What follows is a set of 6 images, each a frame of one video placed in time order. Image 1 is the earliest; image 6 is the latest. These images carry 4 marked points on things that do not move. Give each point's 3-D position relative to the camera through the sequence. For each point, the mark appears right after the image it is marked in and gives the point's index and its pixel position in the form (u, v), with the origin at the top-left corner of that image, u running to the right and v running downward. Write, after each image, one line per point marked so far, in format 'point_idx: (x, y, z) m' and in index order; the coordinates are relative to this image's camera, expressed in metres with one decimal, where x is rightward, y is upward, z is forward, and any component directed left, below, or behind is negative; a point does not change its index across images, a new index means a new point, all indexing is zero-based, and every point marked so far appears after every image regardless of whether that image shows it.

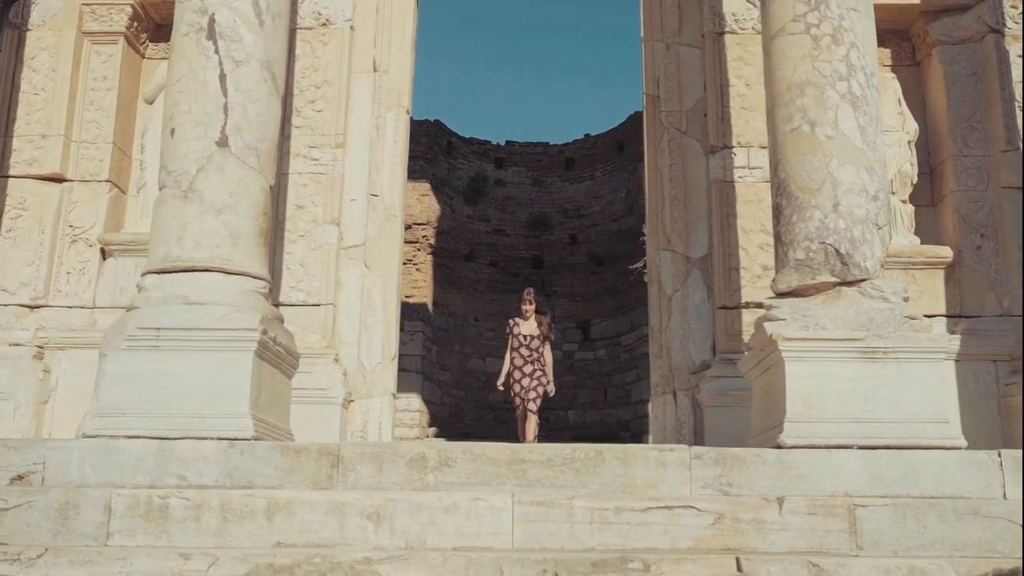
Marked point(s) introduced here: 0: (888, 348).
0: (+1.9, -0.3, +5.1) m
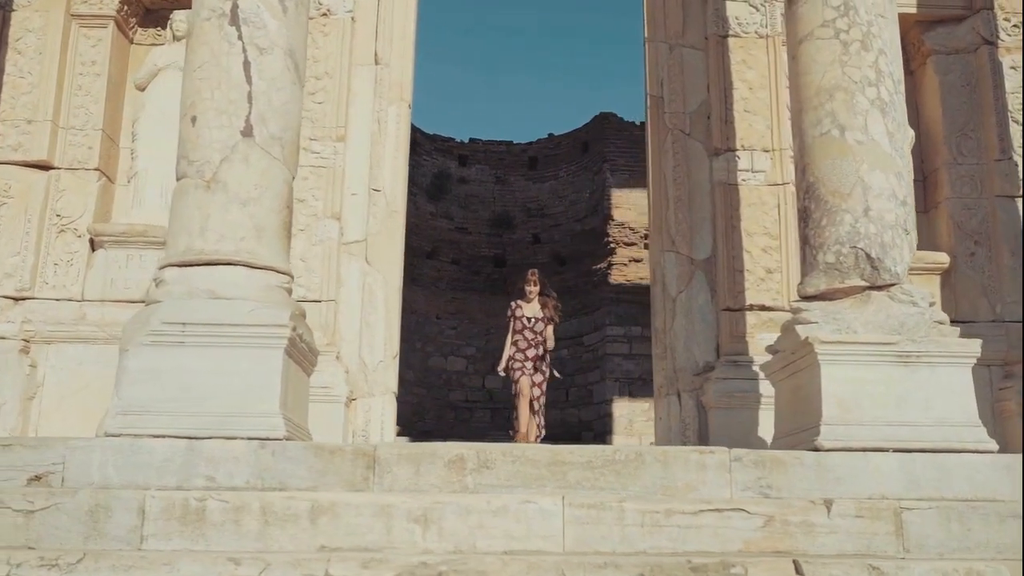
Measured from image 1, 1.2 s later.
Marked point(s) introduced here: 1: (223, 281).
0: (+2.1, -0.3, +5.2) m
1: (-1.5, 0.0, +5.2) m
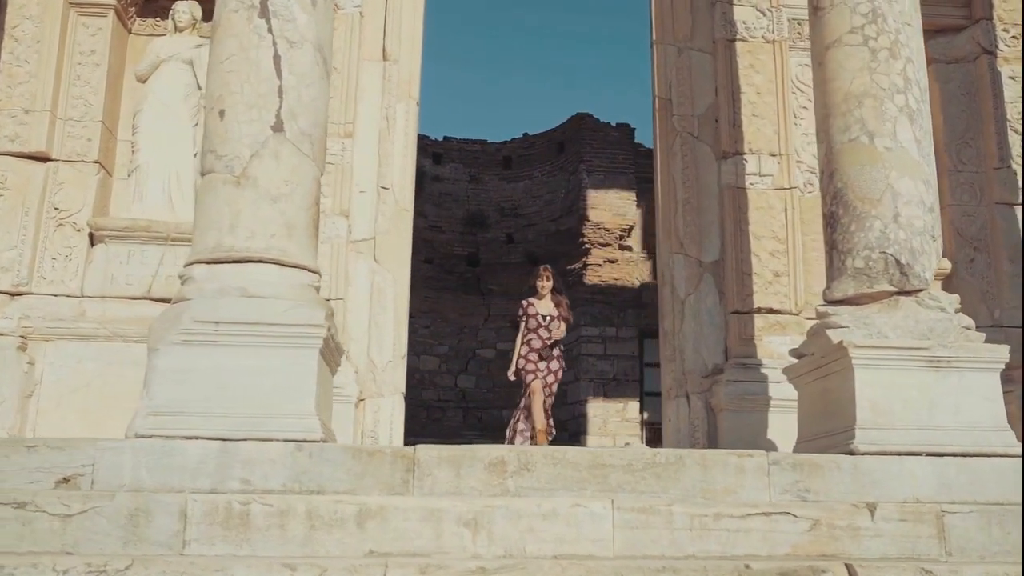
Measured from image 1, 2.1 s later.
0: (+2.3, -0.4, +5.3) m
1: (-1.3, 0.0, +5.1) m
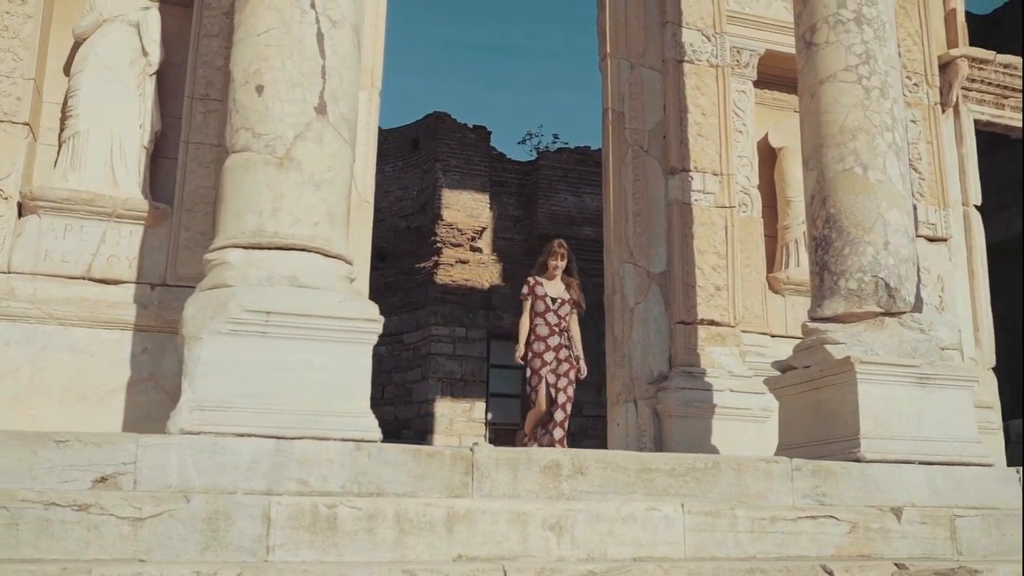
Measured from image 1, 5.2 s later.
0: (+2.4, -0.5, +5.8) m
1: (-1.0, +0.1, +4.8) m
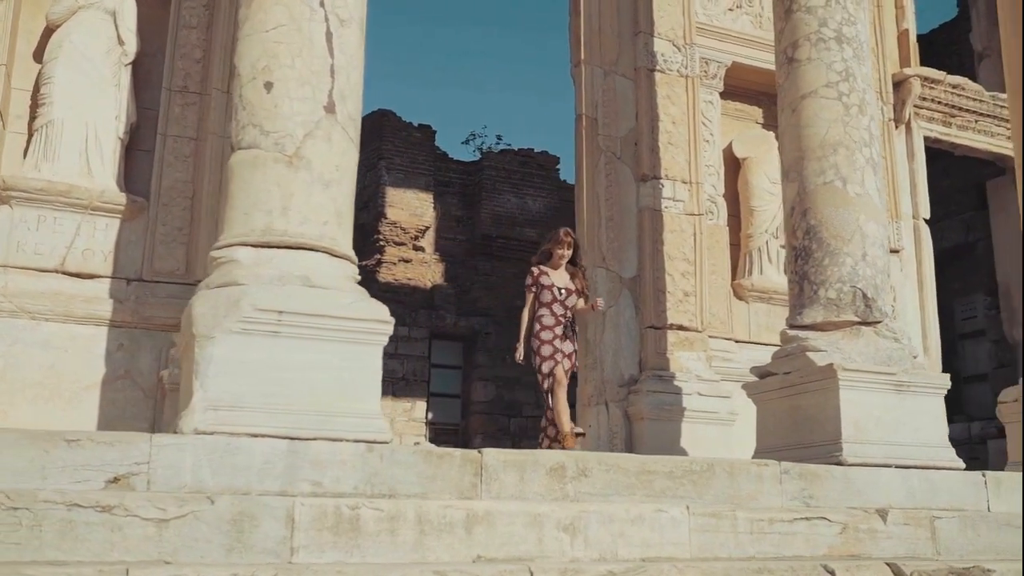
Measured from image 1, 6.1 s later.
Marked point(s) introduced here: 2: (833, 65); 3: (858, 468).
0: (+2.3, -0.6, +6.0) m
1: (-0.9, +0.1, +4.8) m
2: (+2.0, +1.4, +6.4) m
3: (+1.9, -1.0, +5.6) m
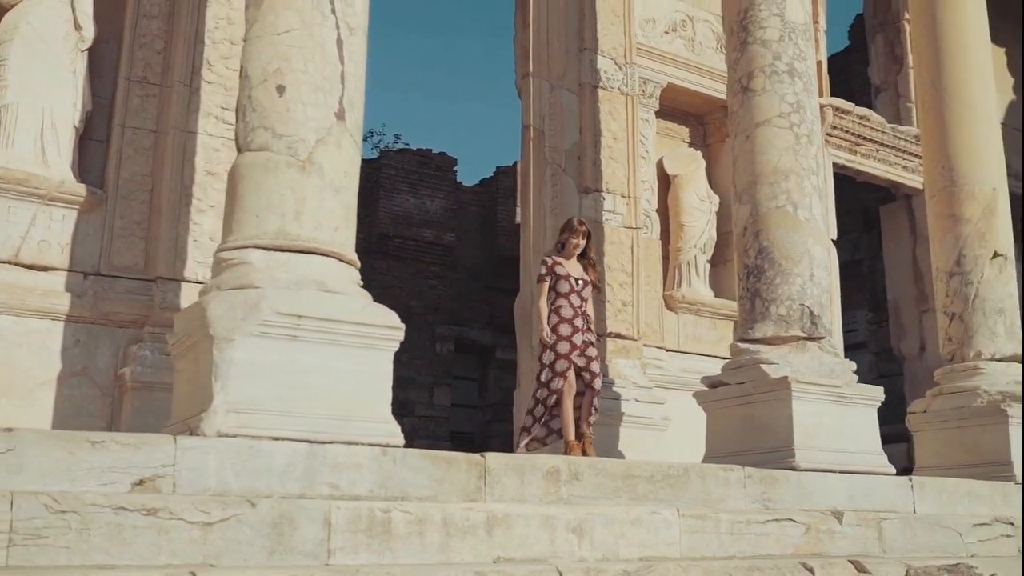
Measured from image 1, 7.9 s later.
0: (+2.1, -0.7, +6.5) m
1: (-0.9, +0.1, +4.8) m
2: (+1.8, +1.3, +6.9) m
3: (+1.8, -1.1, +6.1) m
